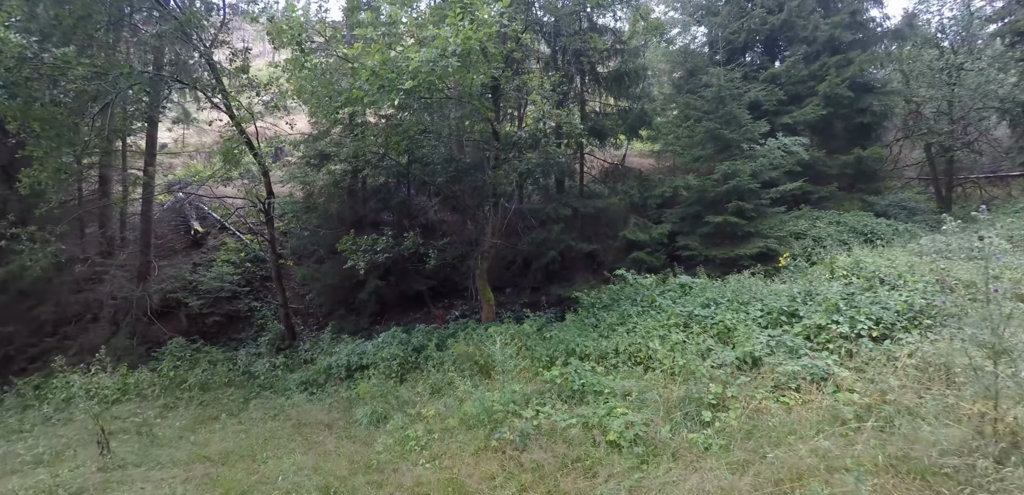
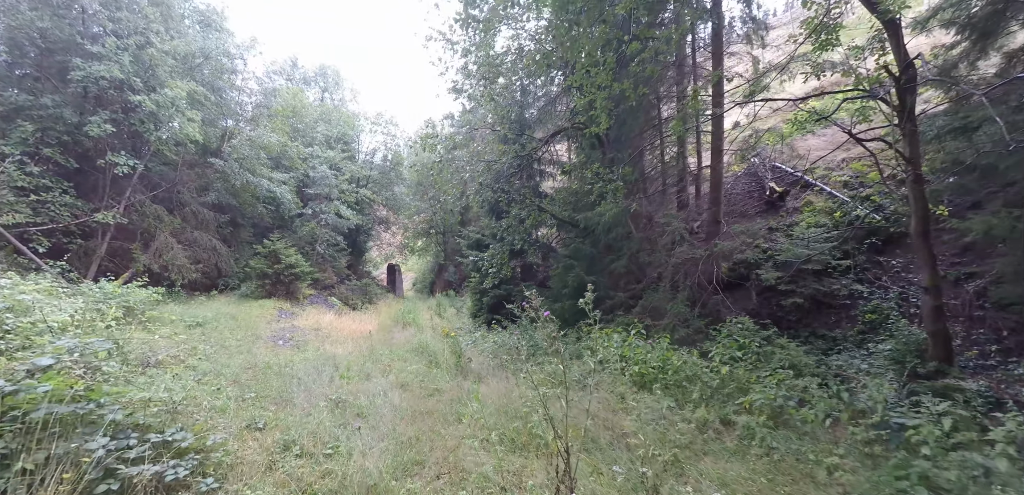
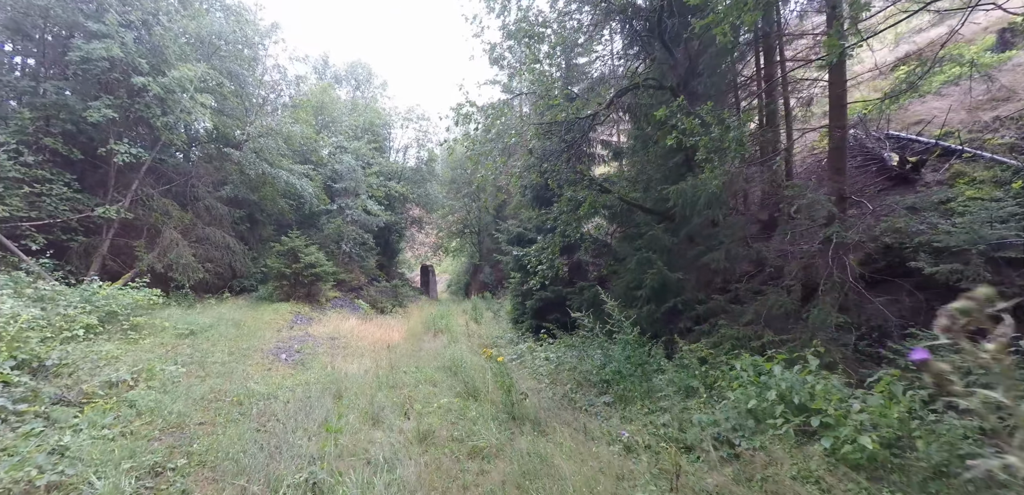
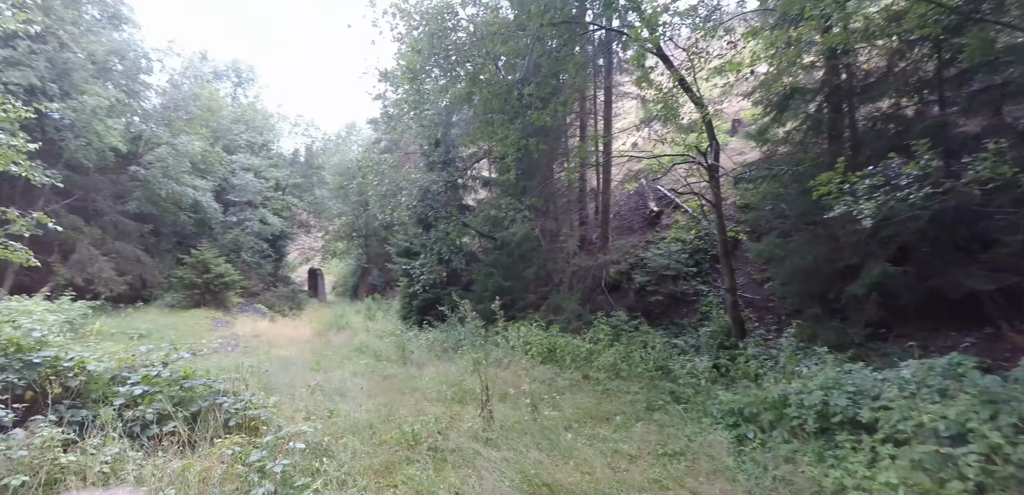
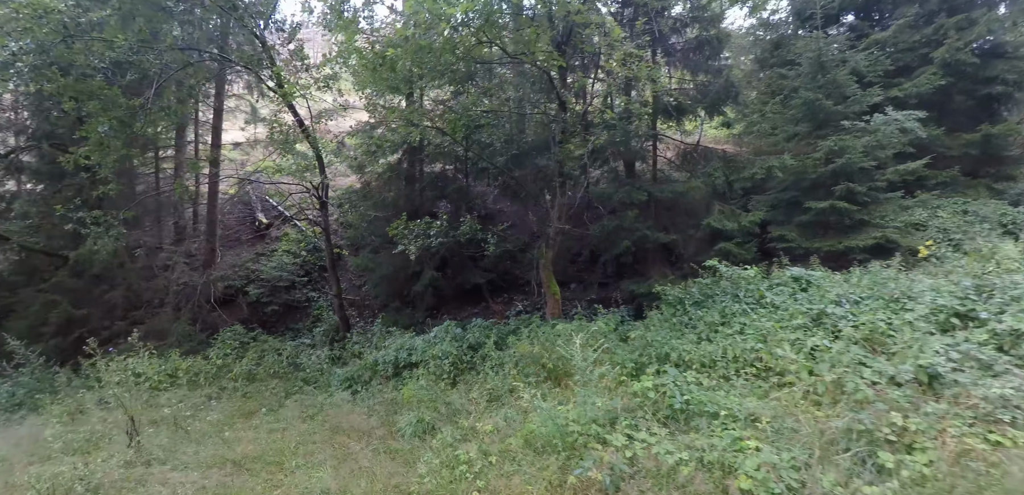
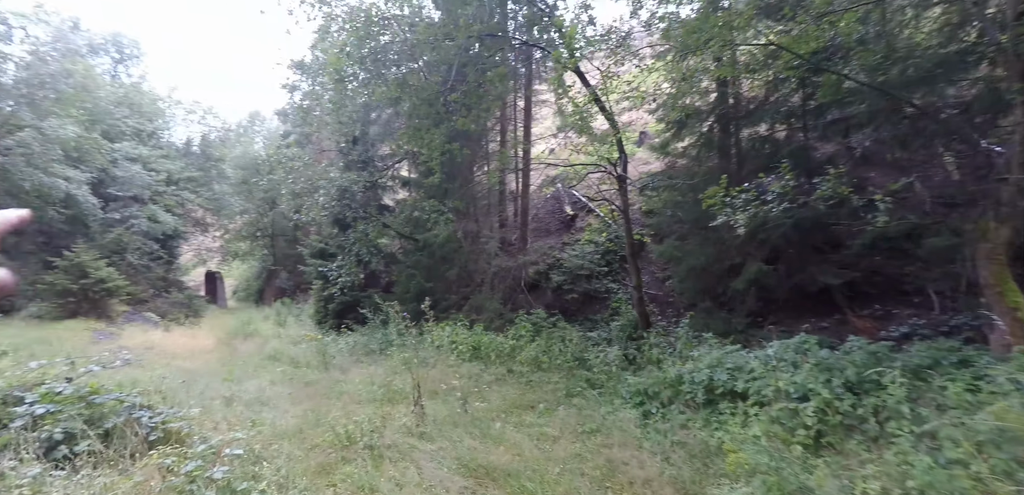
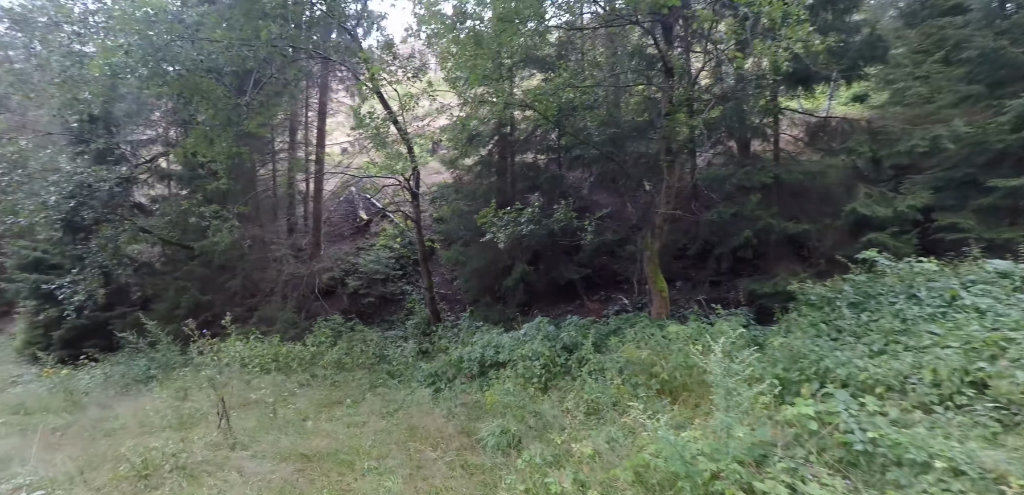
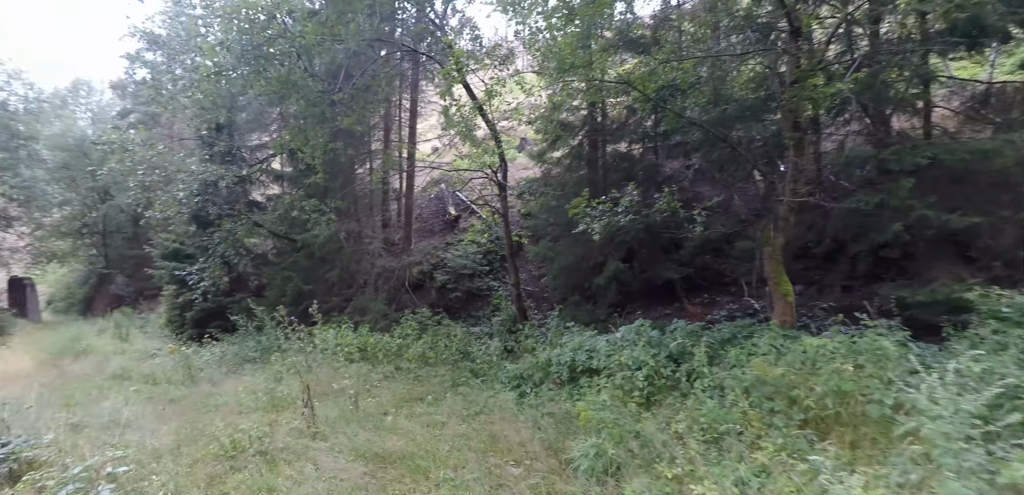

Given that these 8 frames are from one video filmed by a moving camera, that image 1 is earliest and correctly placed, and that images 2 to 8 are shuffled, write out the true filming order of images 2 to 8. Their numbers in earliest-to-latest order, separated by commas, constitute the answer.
5, 7, 8, 6, 4, 2, 3
